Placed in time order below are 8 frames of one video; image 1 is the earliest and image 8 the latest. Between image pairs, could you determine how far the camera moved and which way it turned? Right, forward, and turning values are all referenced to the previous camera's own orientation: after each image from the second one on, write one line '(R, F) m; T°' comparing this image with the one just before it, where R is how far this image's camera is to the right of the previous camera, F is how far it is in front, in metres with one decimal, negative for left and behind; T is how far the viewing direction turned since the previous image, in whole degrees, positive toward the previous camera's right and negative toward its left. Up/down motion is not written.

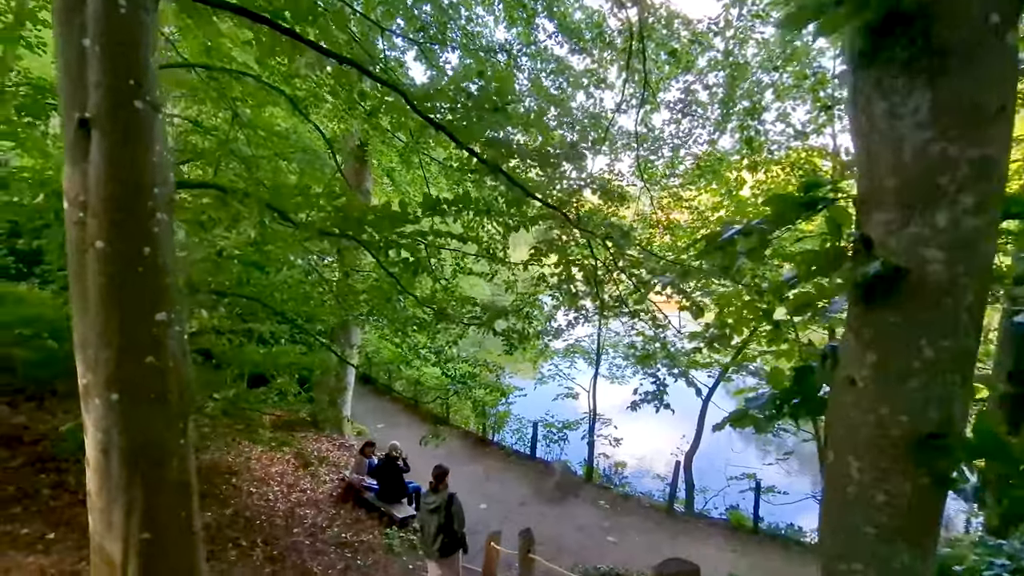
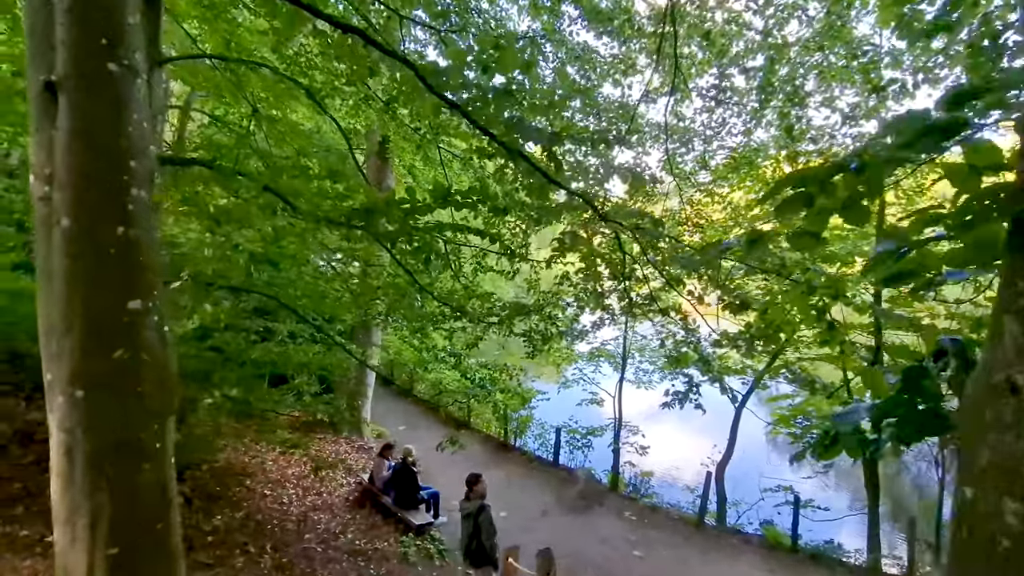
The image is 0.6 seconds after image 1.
(0.0, +0.3) m; -3°
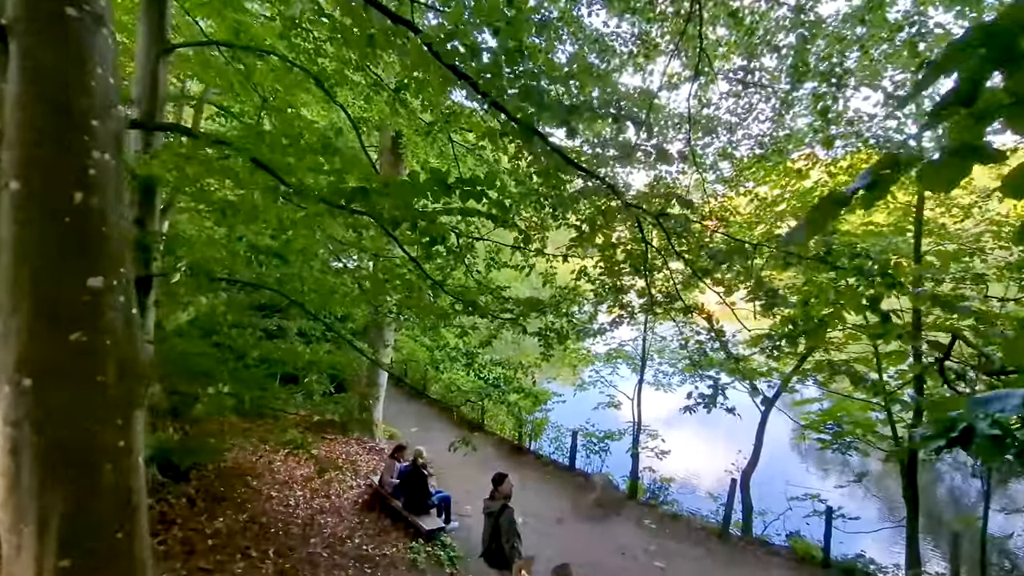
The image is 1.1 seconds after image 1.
(0.0, +0.2) m; -2°
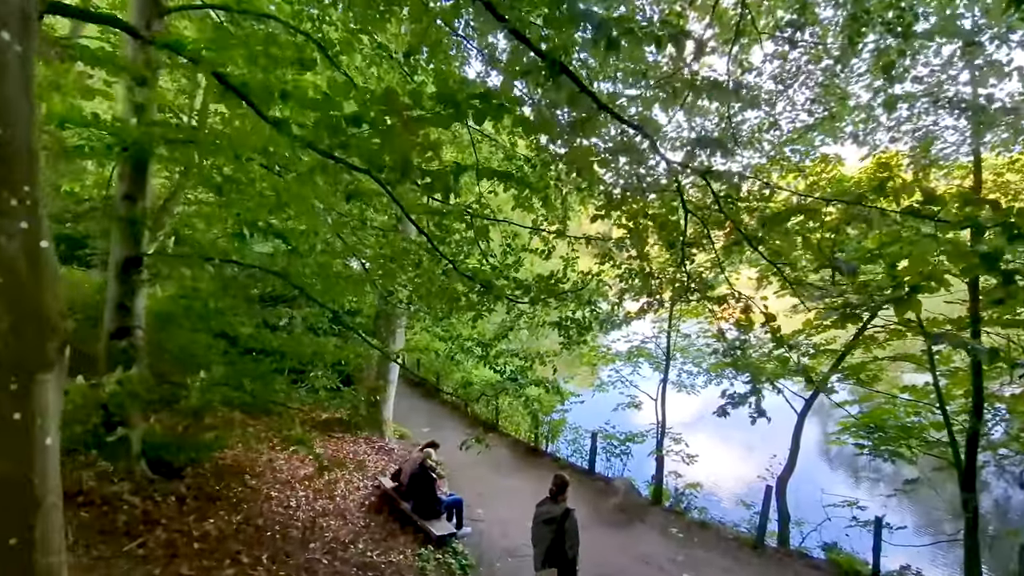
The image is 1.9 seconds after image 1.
(0.0, +0.4) m; -2°
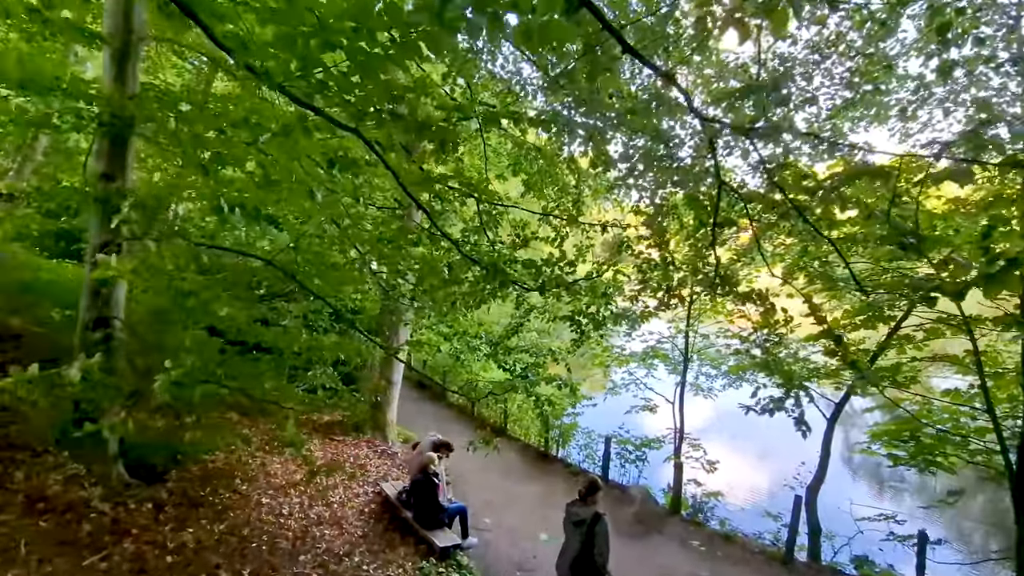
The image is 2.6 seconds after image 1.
(0.0, +0.4) m; -1°
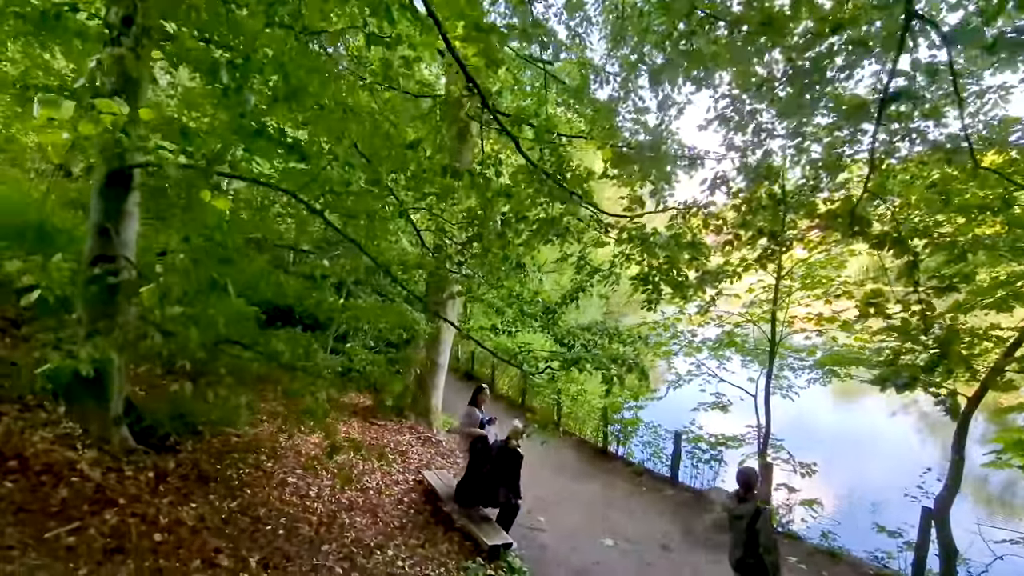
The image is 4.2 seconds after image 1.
(-0.1, +0.8) m; -5°
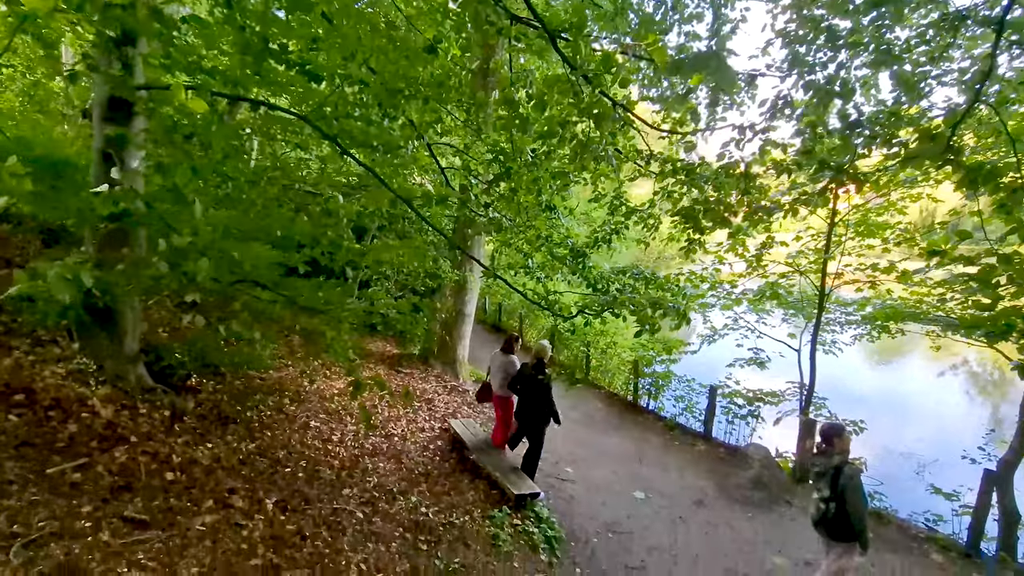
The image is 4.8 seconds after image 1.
(0.0, +0.3) m; -3°
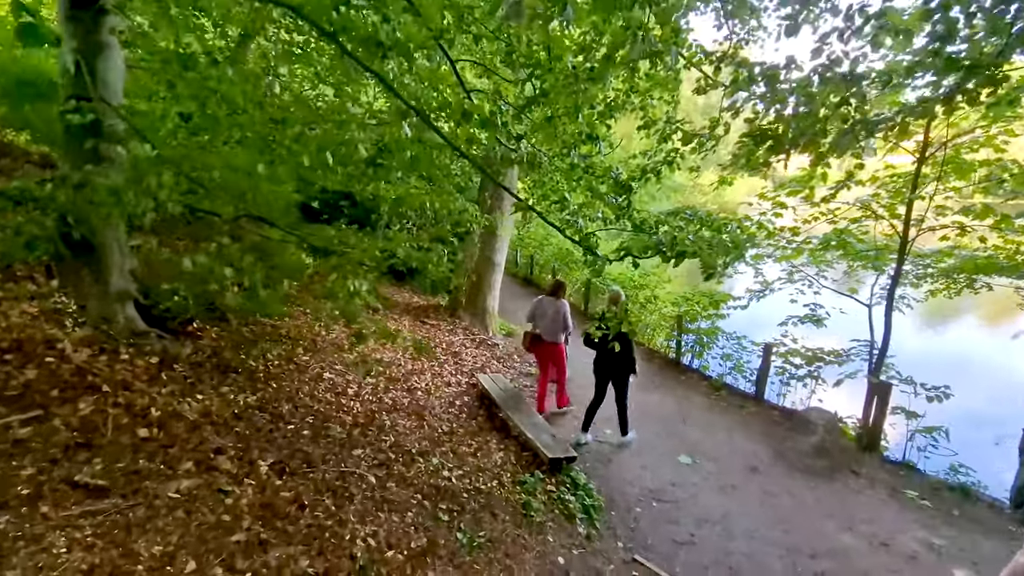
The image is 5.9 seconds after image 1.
(0.0, +0.5) m; -4°
